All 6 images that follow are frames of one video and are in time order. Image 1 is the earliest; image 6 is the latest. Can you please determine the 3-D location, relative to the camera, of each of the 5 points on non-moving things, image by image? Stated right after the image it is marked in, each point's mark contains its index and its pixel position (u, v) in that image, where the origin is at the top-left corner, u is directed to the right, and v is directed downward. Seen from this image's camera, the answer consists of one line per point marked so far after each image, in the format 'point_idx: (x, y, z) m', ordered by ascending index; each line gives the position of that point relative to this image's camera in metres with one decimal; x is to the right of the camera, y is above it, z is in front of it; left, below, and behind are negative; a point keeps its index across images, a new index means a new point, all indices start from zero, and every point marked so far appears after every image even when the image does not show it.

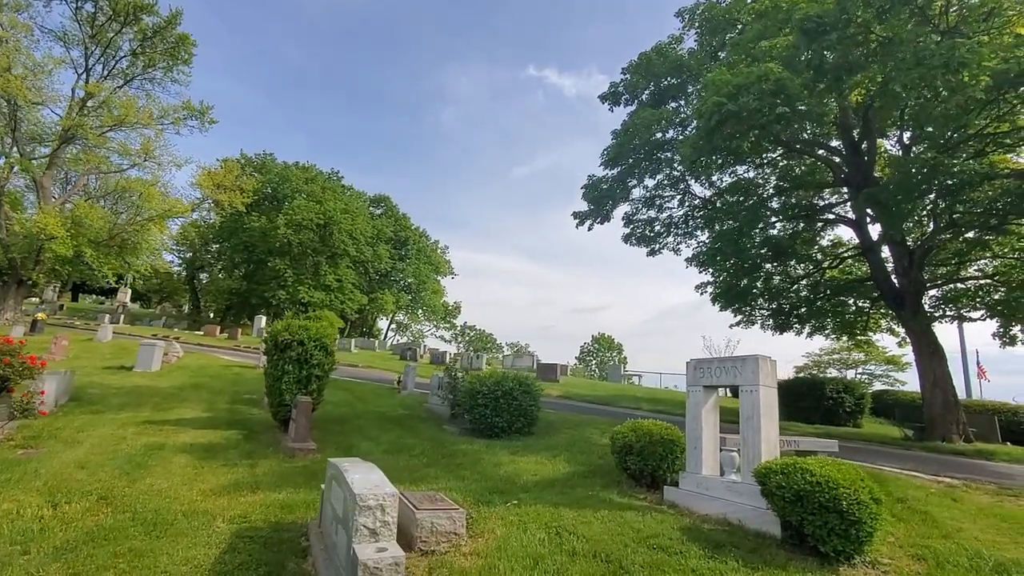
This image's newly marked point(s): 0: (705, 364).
0: (+2.3, -0.9, +6.7) m
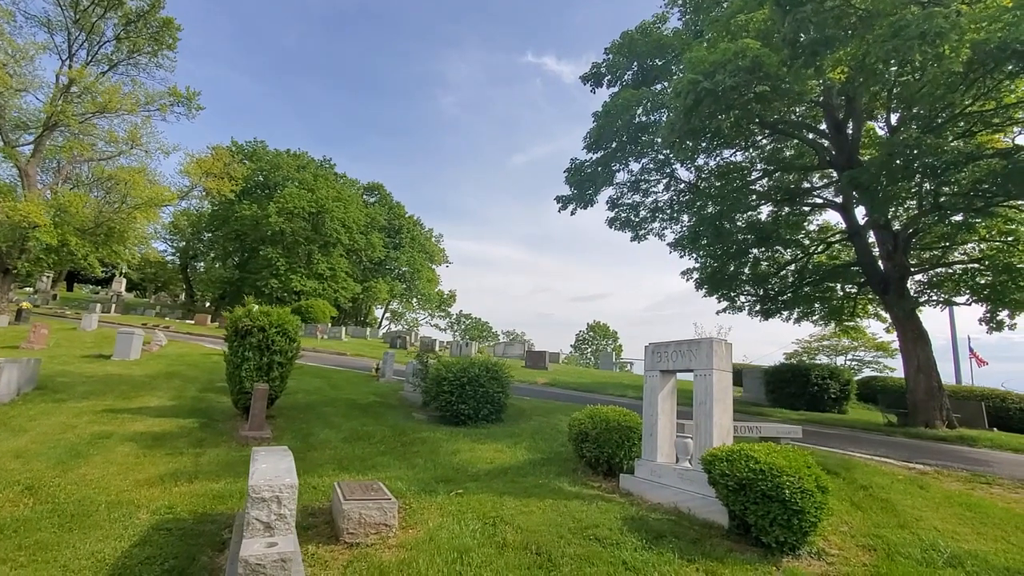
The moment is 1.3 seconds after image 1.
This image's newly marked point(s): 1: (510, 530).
0: (+1.7, -0.7, +6.4) m
1: (0.0, -2.0, +4.7) m
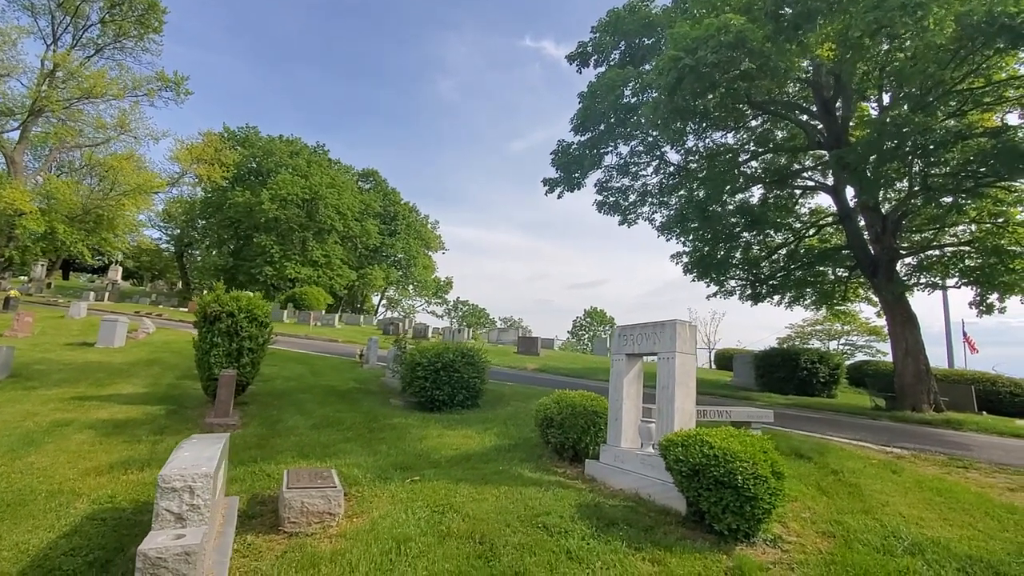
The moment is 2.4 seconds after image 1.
0: (+1.3, -0.5, +6.3) m
1: (-0.4, -1.8, +4.5) m
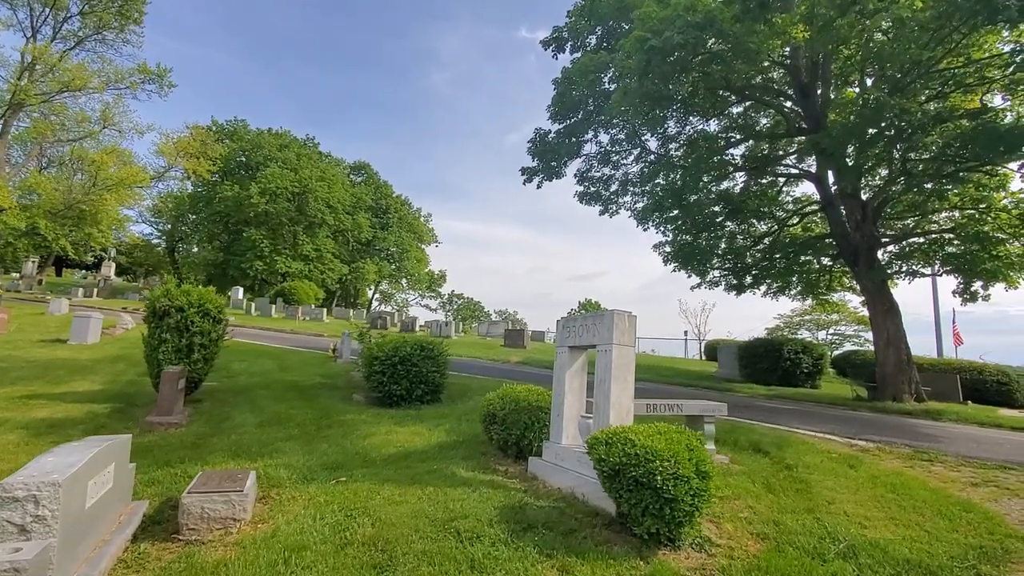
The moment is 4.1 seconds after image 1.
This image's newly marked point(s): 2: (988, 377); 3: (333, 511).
0: (+0.6, -0.4, +6.0) m
1: (-1.1, -1.8, +4.2) m
2: (+14.7, -2.7, +17.5) m
3: (-1.4, -1.8, +4.5) m
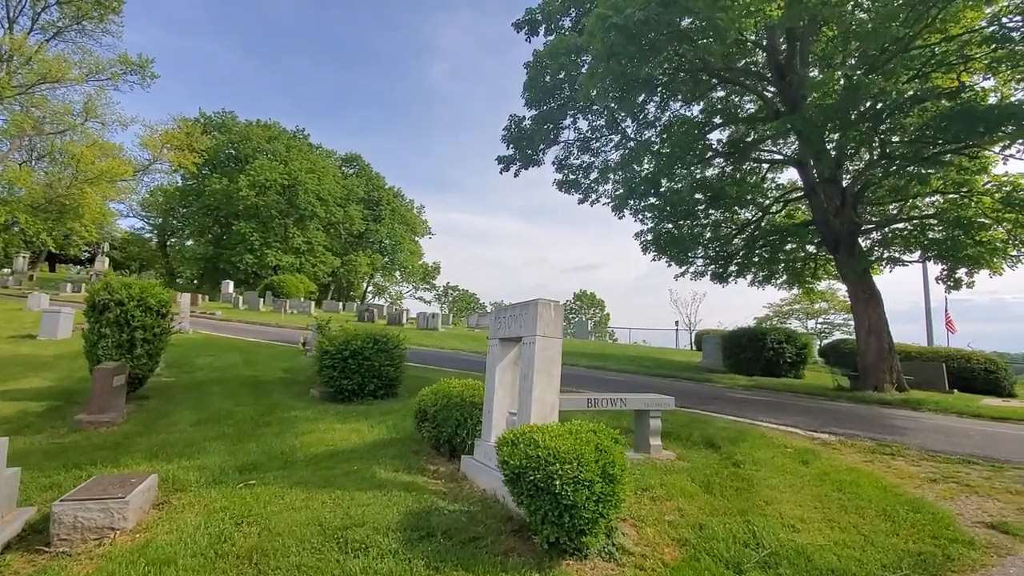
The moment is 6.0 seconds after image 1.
0: (-0.1, -0.2, +5.6) m
1: (-1.8, -1.7, +3.9) m
2: (+14.0, -2.3, +17.2) m
3: (-2.1, -1.7, +4.2) m
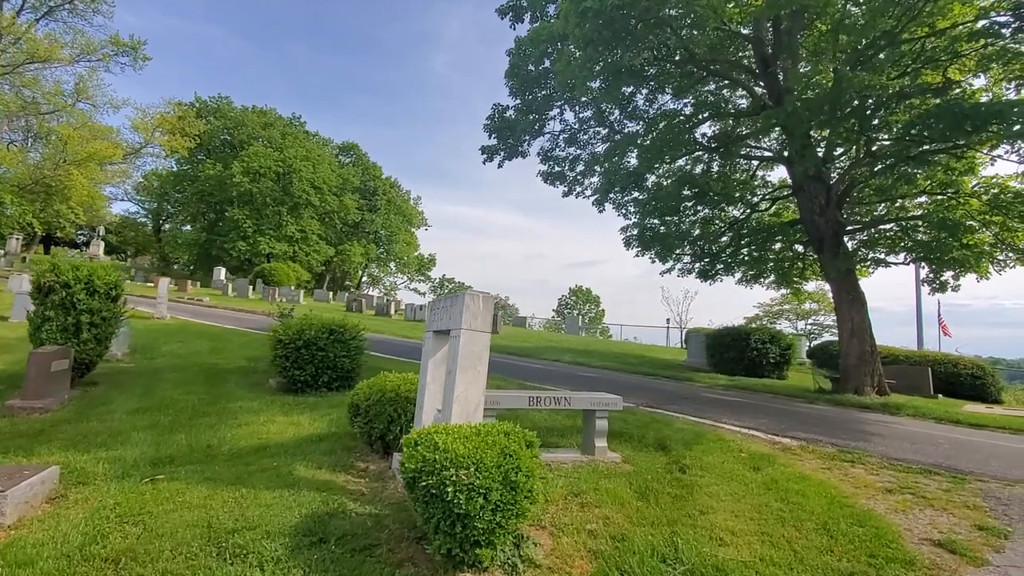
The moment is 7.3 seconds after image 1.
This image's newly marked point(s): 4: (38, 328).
0: (-0.7, -0.1, +5.3) m
1: (-2.4, -1.6, +3.6) m
2: (+13.3, -2.5, +16.9) m
3: (-2.7, -1.6, +3.9) m
4: (-7.0, -0.6, +8.4) m
